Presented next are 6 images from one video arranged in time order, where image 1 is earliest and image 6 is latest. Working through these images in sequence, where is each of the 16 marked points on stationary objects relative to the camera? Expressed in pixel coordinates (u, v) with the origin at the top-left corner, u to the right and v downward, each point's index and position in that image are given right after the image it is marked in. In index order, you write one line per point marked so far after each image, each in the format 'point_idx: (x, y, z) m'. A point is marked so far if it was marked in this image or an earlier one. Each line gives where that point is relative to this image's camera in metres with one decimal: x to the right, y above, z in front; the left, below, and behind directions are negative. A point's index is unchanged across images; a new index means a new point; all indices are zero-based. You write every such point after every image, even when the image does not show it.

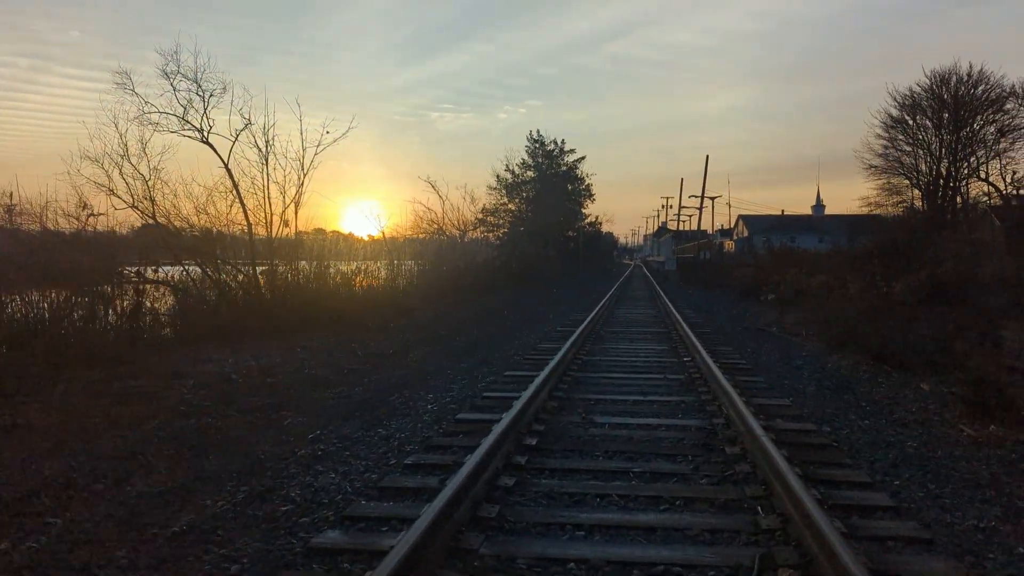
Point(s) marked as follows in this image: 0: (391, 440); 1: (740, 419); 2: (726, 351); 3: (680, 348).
0: (-0.9, -1.2, +7.1) m
1: (+1.7, -1.0, +6.9) m
2: (+3.1, -0.9, +13.4) m
3: (+2.4, -0.9, +13.1) m
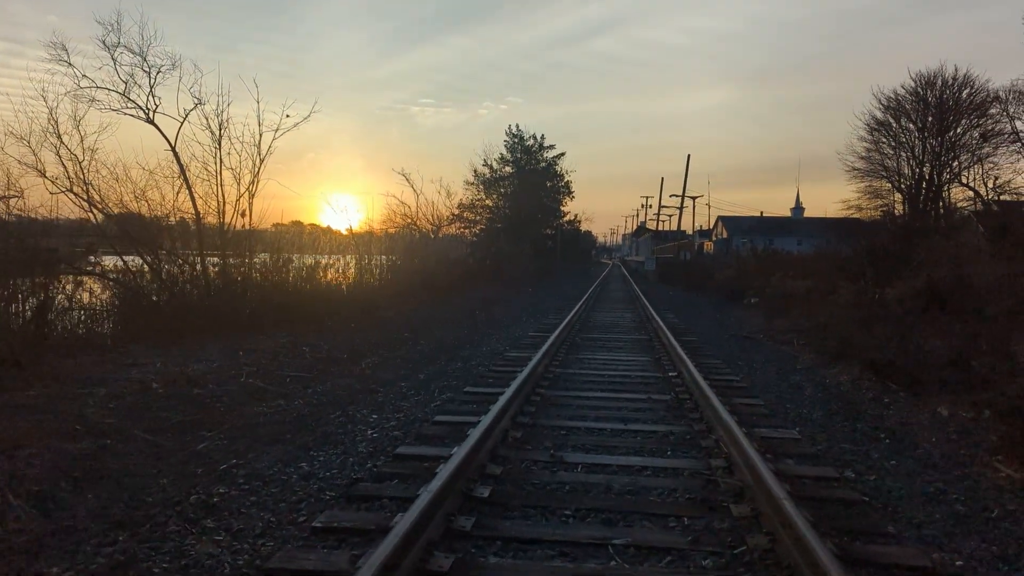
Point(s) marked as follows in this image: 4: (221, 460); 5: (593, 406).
0: (-1.2, -1.2, +5.7) m
1: (+1.4, -1.1, +5.6) m
2: (+2.6, -1.0, +12.1) m
3: (+2.0, -0.9, +11.8) m
4: (-2.2, -1.3, +6.9) m
5: (+0.7, -1.1, +8.2) m
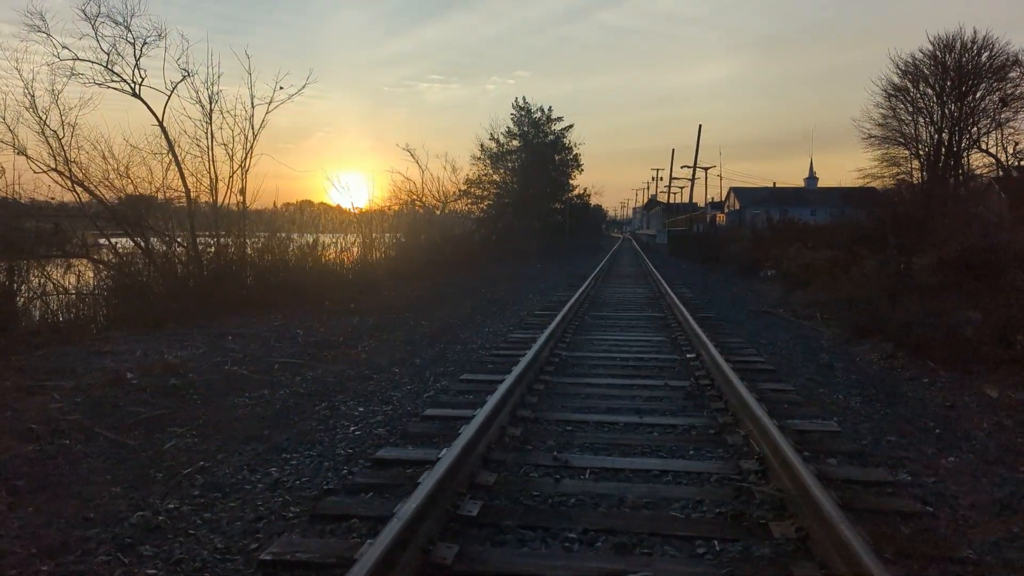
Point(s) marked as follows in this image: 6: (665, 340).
0: (-1.3, -1.1, +4.9) m
1: (+1.4, -0.9, +4.7) m
2: (+2.7, -0.6, +11.2) m
3: (+2.0, -0.6, +10.9) m
4: (-2.2, -1.2, +6.1) m
5: (+0.7, -0.9, +7.4) m
6: (+1.9, -0.6, +11.3) m
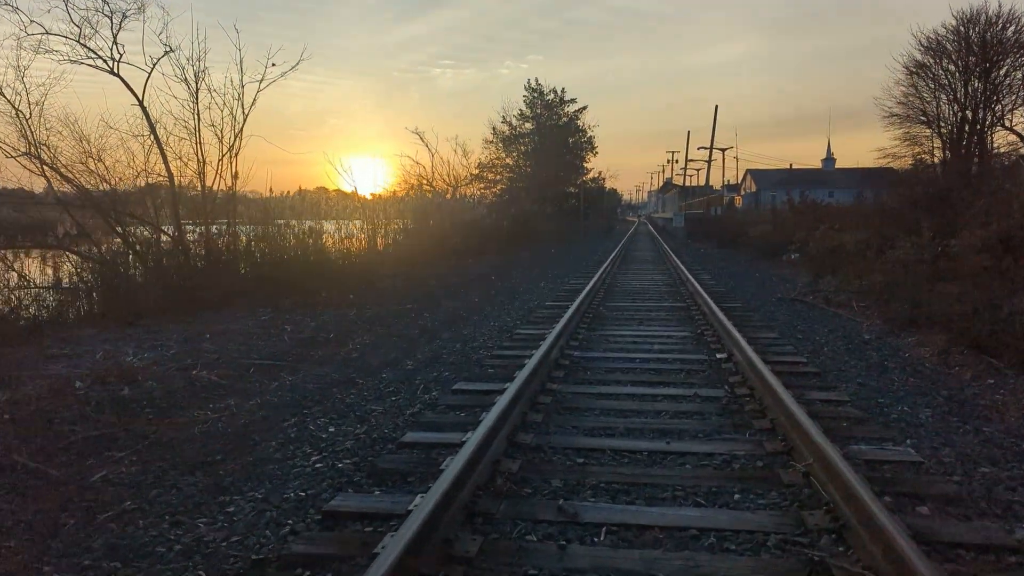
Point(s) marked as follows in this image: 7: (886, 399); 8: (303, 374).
0: (-1.3, -1.1, +3.7) m
1: (+1.4, -0.9, +3.5) m
2: (+2.8, -0.5, +10.0) m
3: (+2.1, -0.5, +9.7) m
4: (-2.2, -1.2, +5.0) m
5: (+0.7, -0.8, +6.2) m
6: (+1.9, -0.5, +10.0) m
7: (+2.7, -0.8, +6.6) m
8: (-2.1, -0.9, +9.2) m
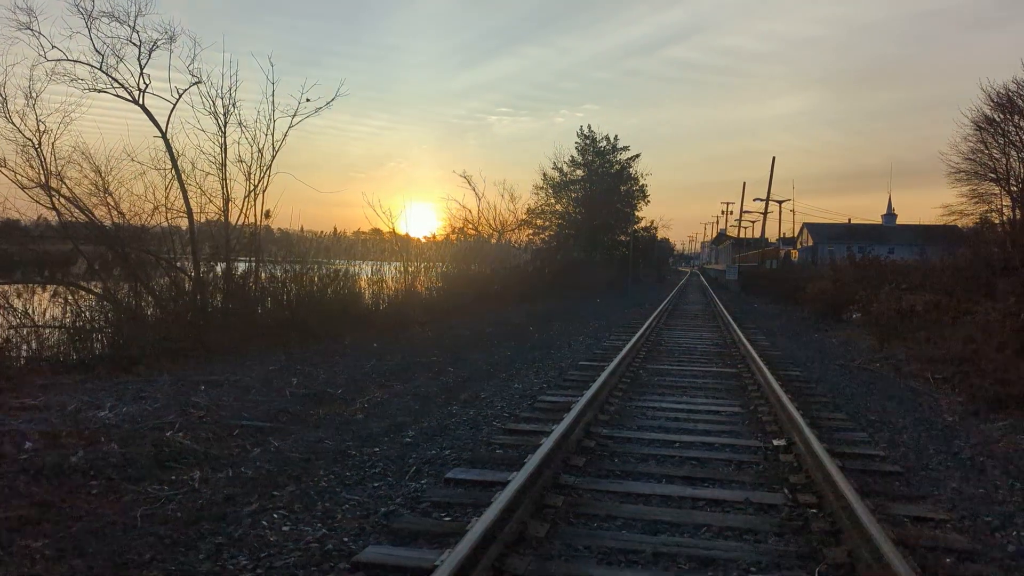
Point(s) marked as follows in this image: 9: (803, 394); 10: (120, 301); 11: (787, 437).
0: (-1.4, -1.3, +2.5) m
1: (+1.2, -1.2, +2.2) m
2: (+3.0, -1.2, +8.6) m
3: (+2.3, -1.1, +8.3) m
4: (-2.3, -1.4, +3.8) m
5: (+0.7, -1.2, +4.9) m
6: (+2.1, -1.1, +8.7) m
7: (+2.7, -1.3, +5.2) m
8: (-1.9, -1.3, +8.1) m
9: (+3.1, -1.1, +9.9) m
10: (-5.9, -0.2, +13.7) m
11: (+2.1, -1.1, +7.0) m
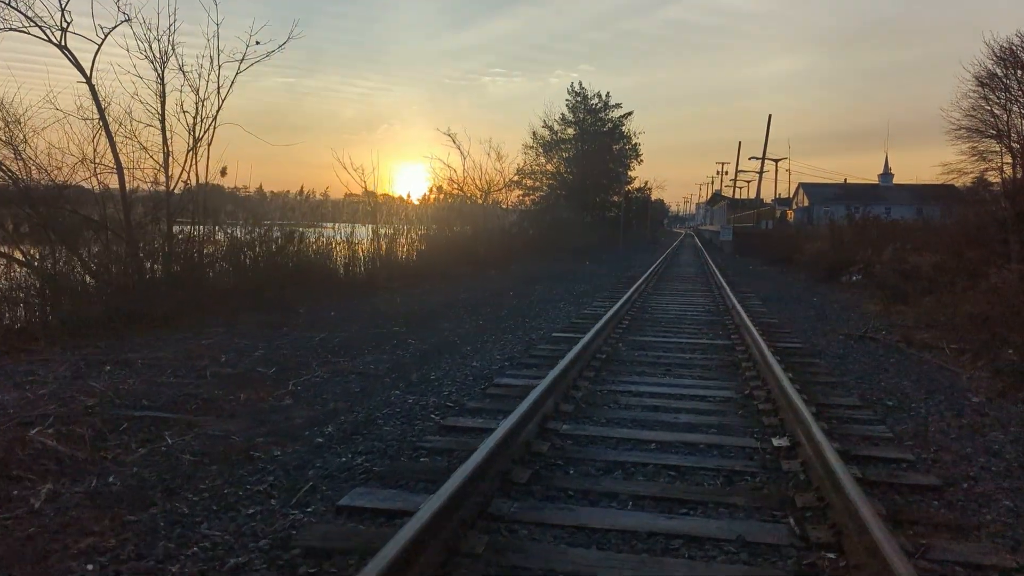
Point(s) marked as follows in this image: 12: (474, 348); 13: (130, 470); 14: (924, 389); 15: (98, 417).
0: (-1.8, -1.3, +1.2) m
1: (+0.8, -1.2, +0.8) m
2: (+2.6, -0.9, +7.2) m
3: (+1.9, -0.8, +7.0) m
4: (-2.6, -1.3, +2.4) m
5: (+0.4, -1.1, +3.5) m
6: (+1.7, -0.8, +7.3) m
7: (+2.3, -1.1, +3.8) m
8: (-2.3, -1.1, +6.7) m
9: (+2.7, -0.8, +8.5) m
10: (-6.4, +0.3, +12.3) m
11: (+1.7, -0.9, +5.6) m
12: (-0.4, -0.7, +10.8) m
13: (-2.4, -1.1, +5.7) m
14: (+3.7, -0.9, +8.2) m
15: (-3.1, -1.0, +6.9) m
